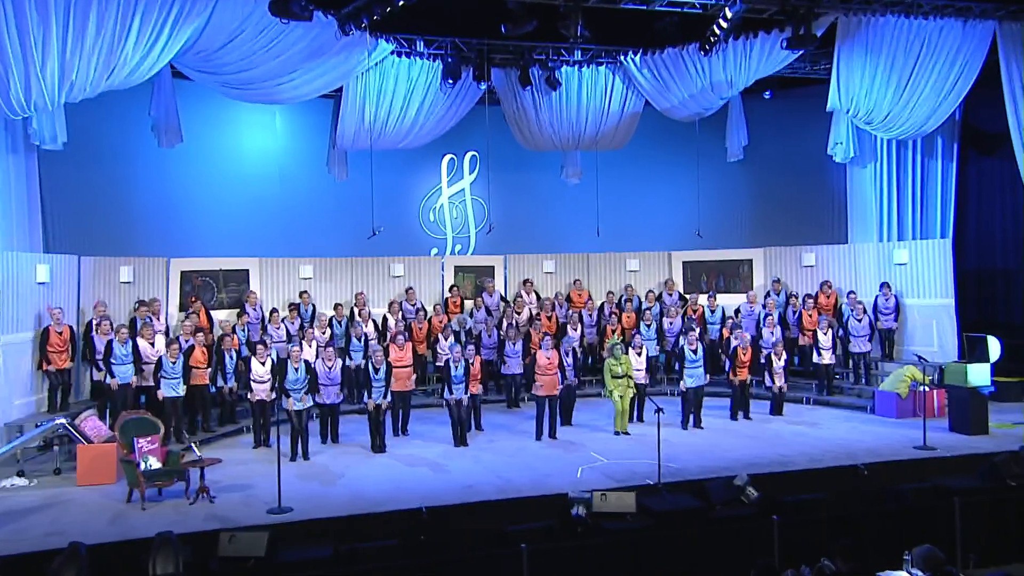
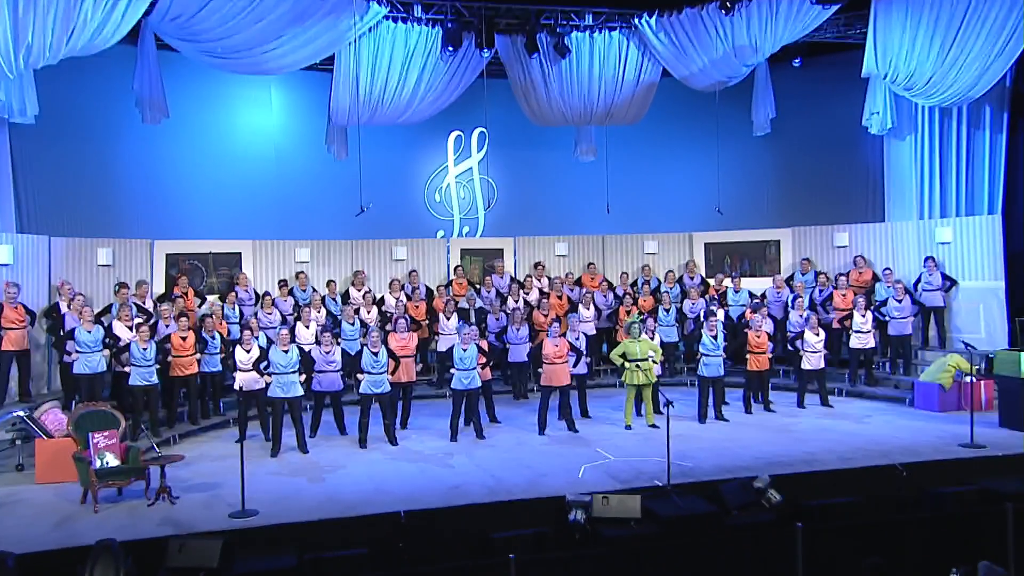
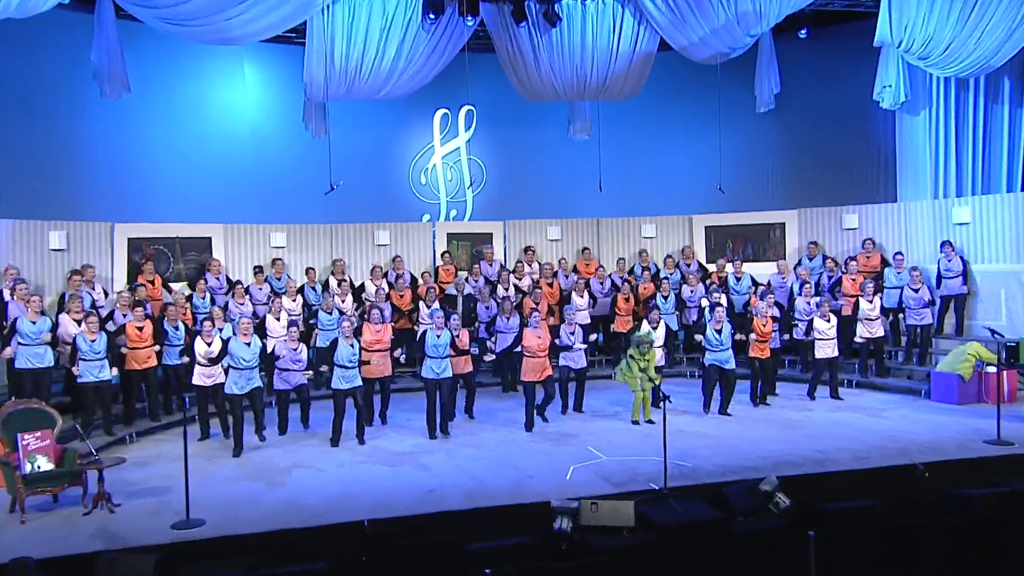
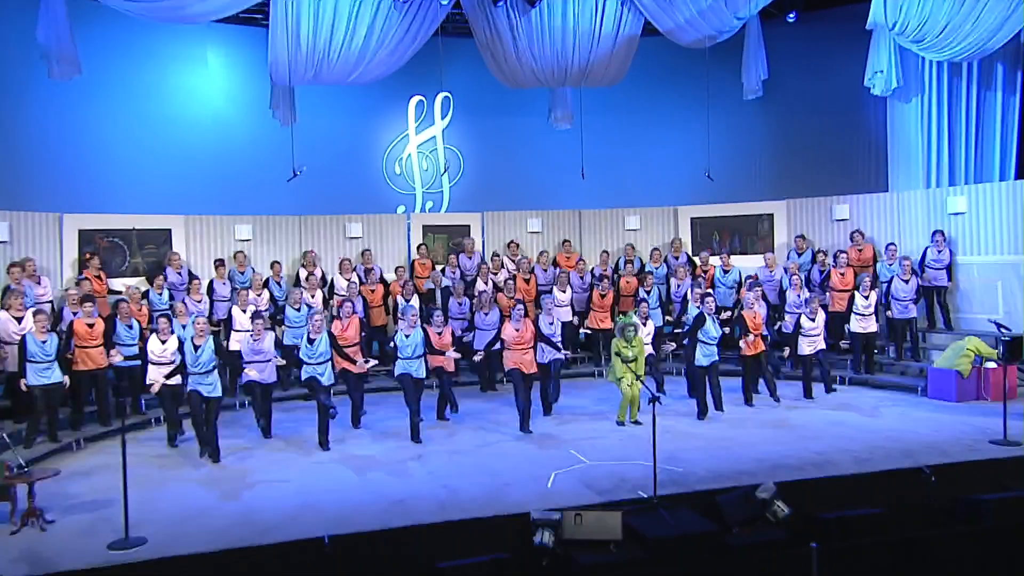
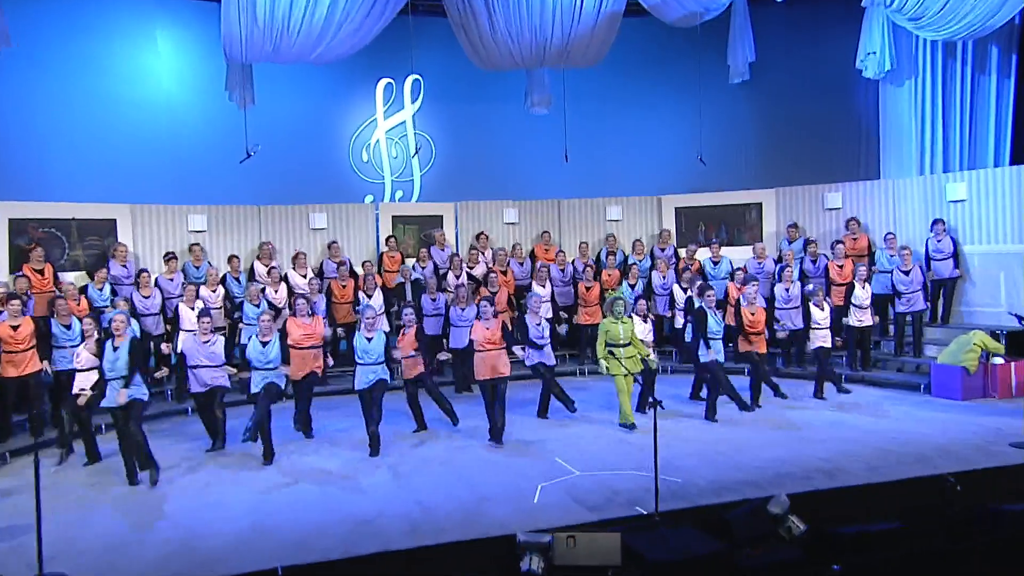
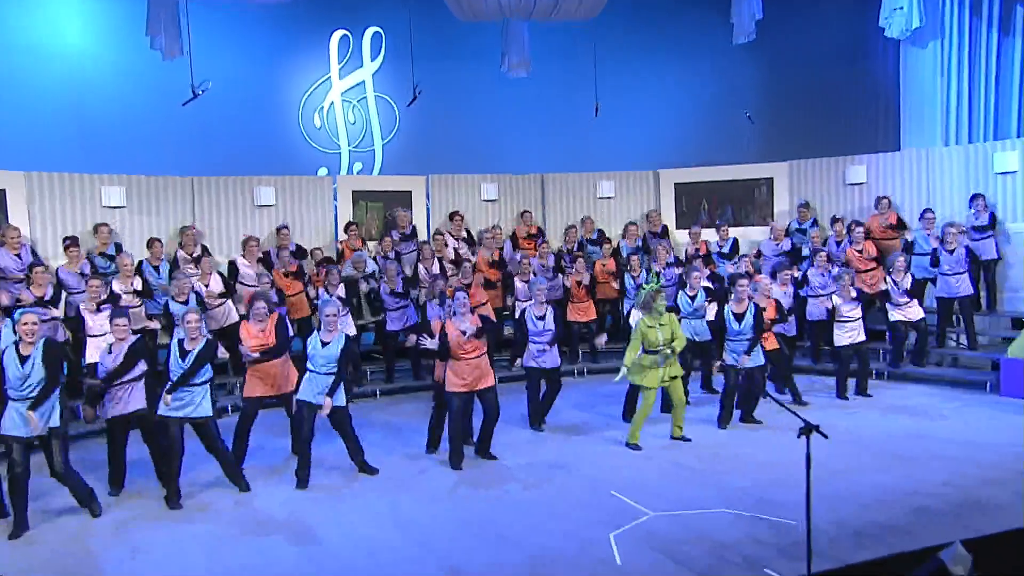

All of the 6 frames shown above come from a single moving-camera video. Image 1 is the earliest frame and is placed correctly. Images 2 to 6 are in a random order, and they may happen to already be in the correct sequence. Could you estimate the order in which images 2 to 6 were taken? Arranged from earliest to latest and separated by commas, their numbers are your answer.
2, 3, 4, 5, 6
